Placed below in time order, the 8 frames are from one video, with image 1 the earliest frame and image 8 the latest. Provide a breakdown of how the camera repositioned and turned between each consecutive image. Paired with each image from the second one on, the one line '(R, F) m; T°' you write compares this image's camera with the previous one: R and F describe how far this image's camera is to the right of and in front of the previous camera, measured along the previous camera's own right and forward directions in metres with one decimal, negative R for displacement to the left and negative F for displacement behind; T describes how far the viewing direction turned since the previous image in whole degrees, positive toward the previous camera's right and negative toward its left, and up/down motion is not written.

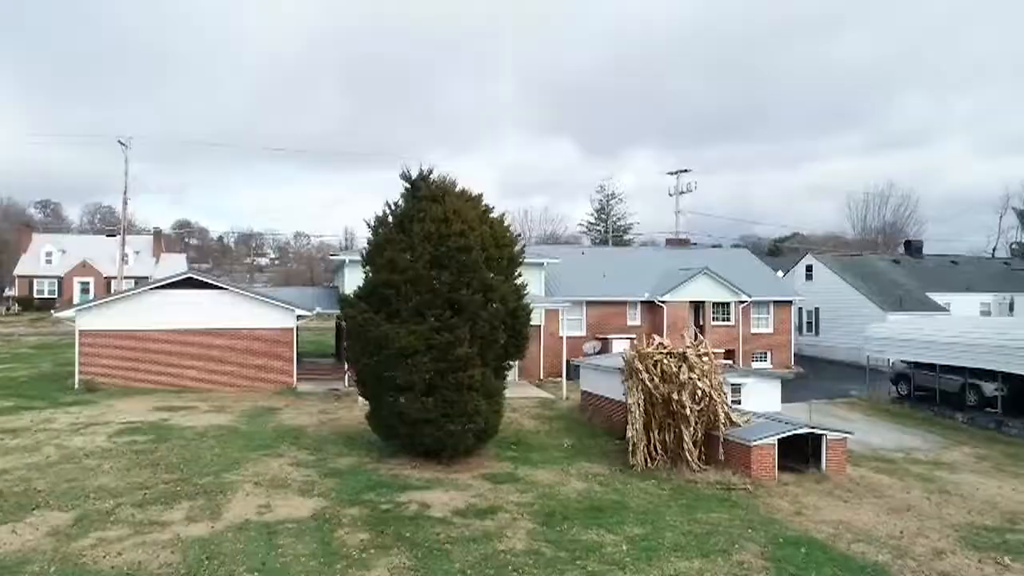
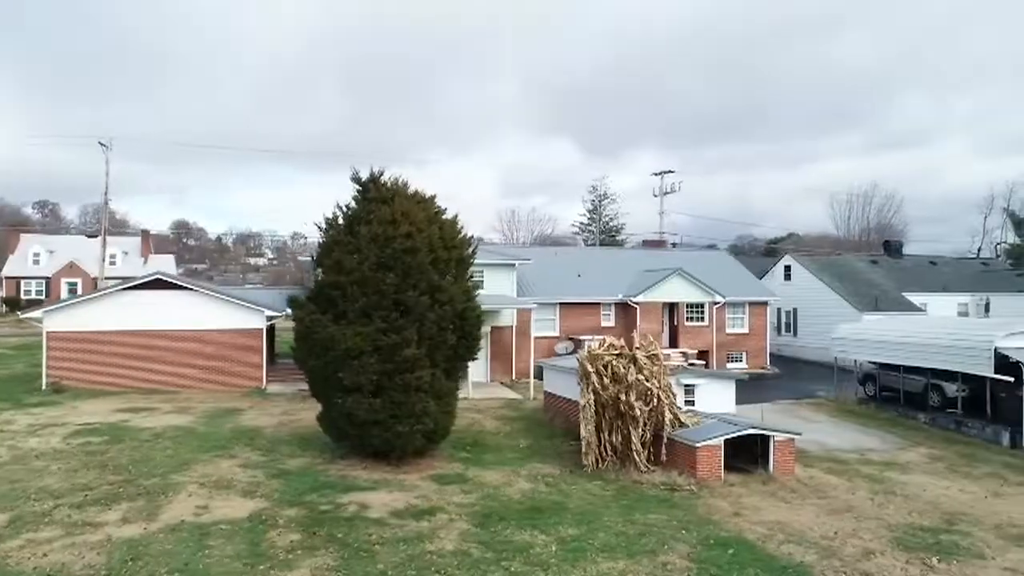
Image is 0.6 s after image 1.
(+1.1, 0.0) m; 0°
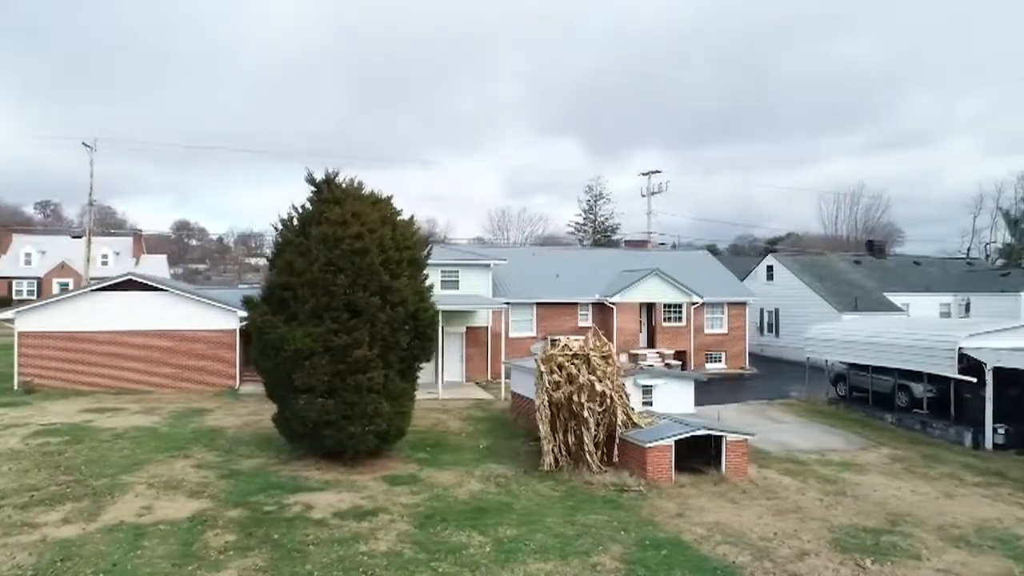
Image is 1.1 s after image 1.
(+1.0, 0.0) m; 0°
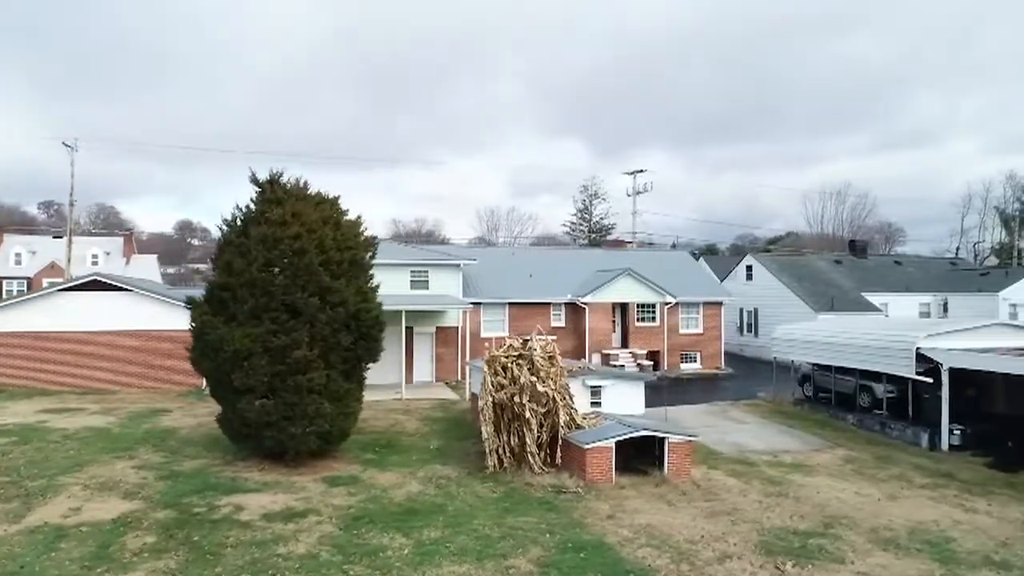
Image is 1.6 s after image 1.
(+1.3, +0.1) m; 0°
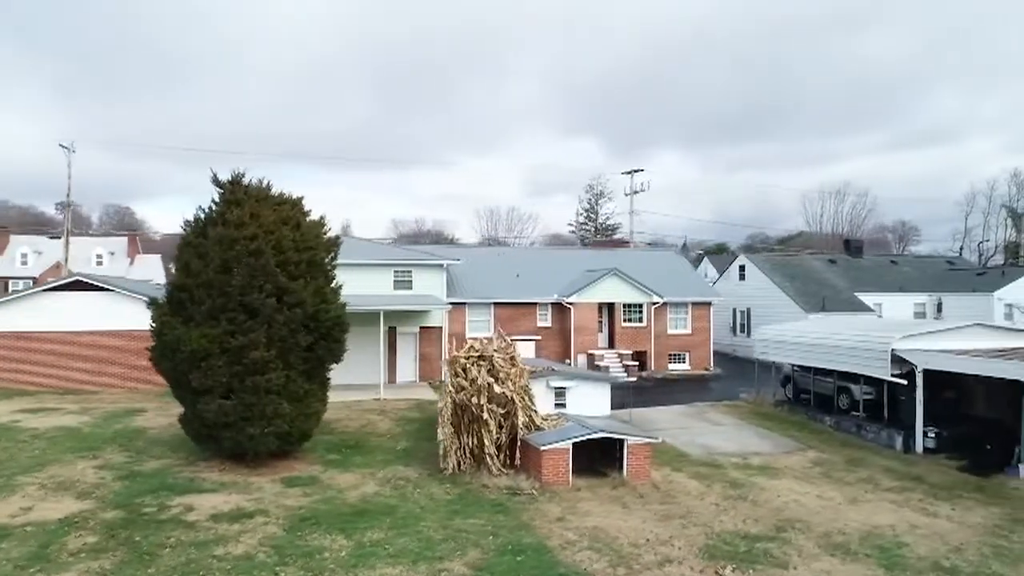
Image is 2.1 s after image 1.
(+1.1, +0.1) m; -1°
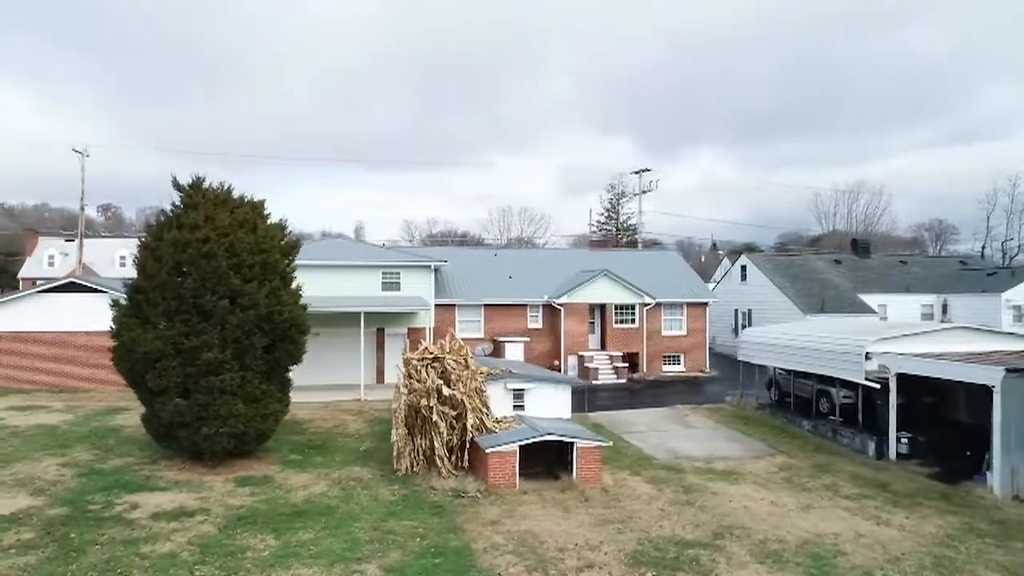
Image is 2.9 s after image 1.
(+1.7, +0.1) m; -3°
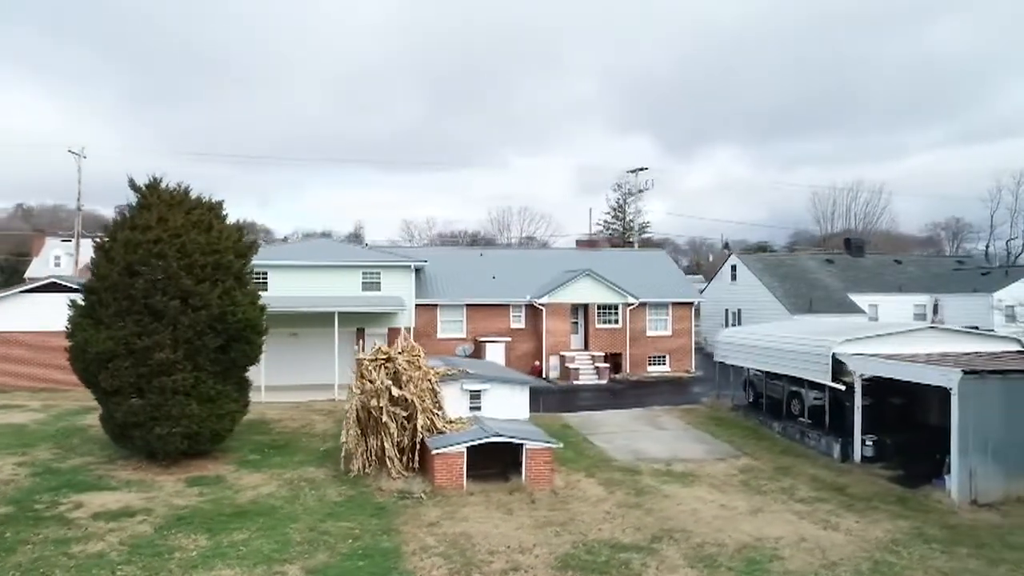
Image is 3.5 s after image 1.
(+1.3, +0.1) m; -1°
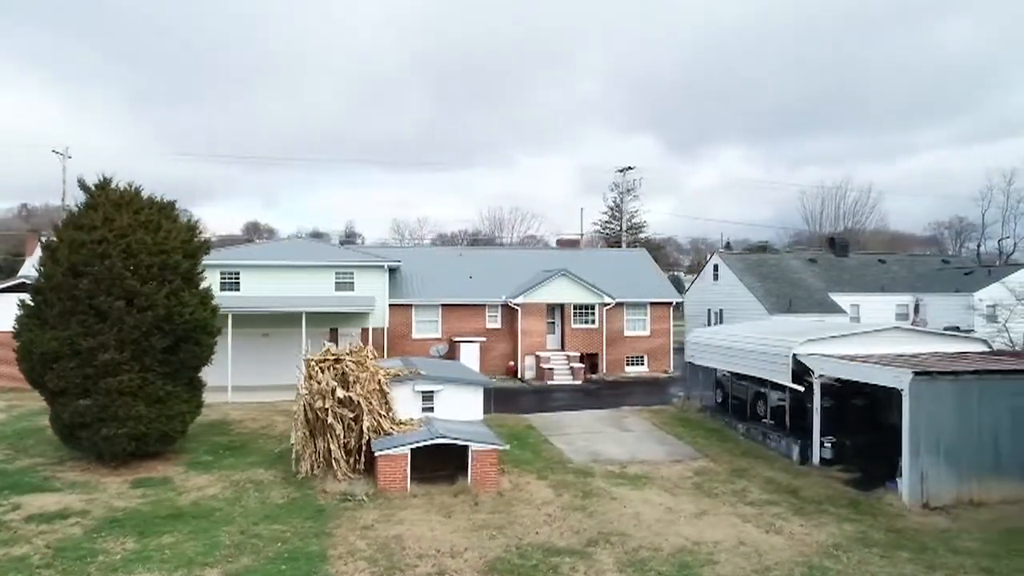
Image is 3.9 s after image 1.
(+1.2, +0.1) m; 0°
